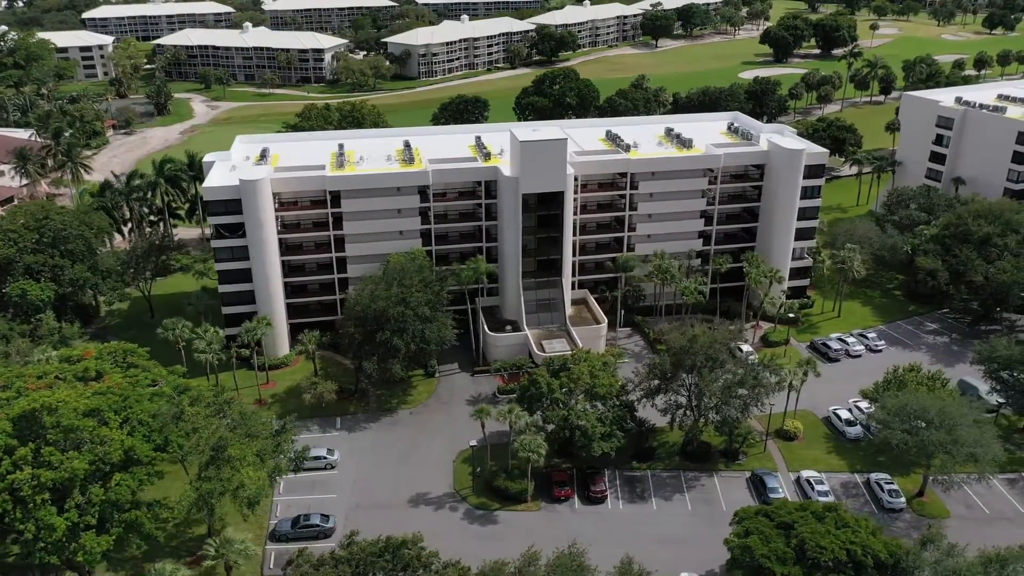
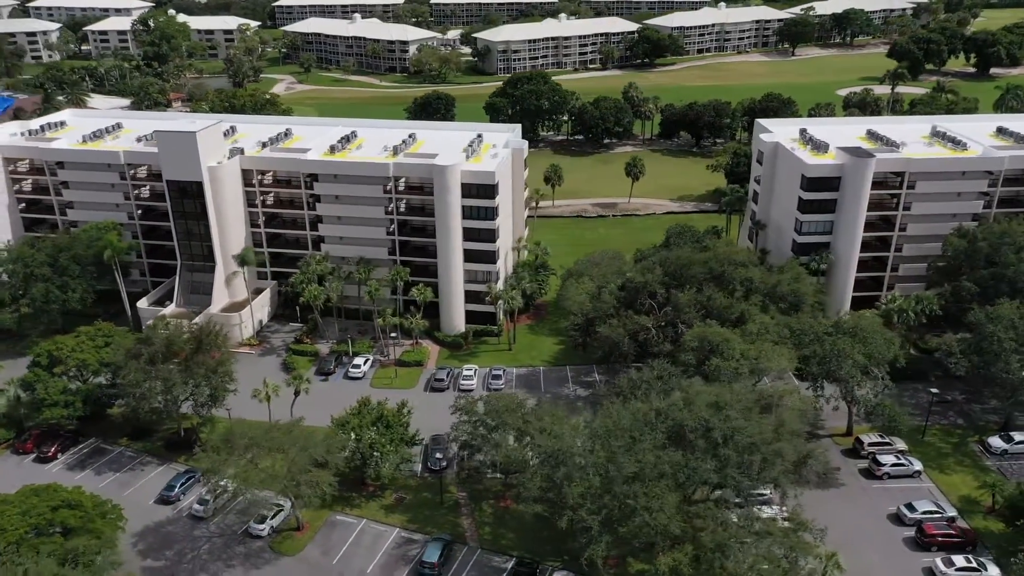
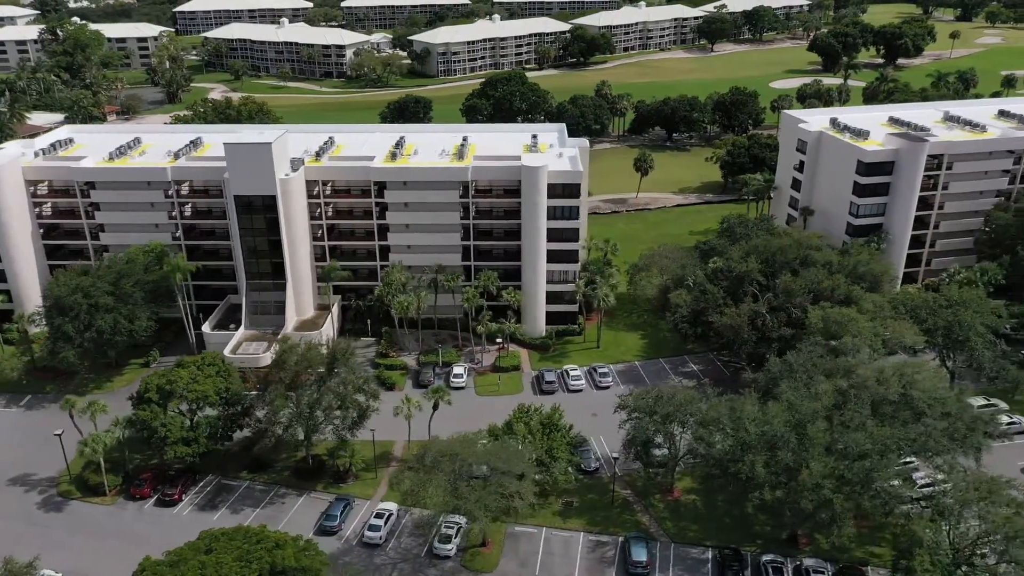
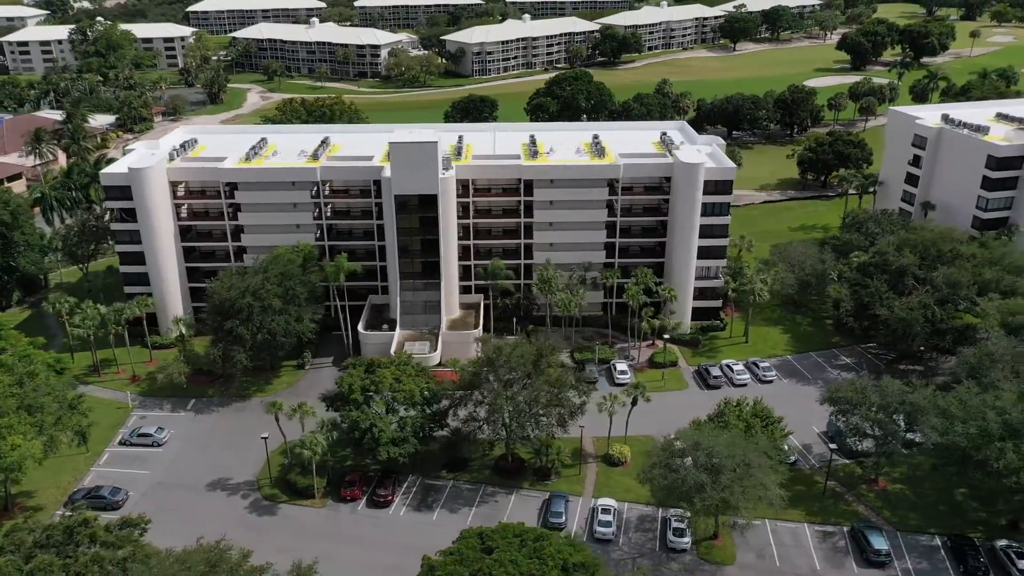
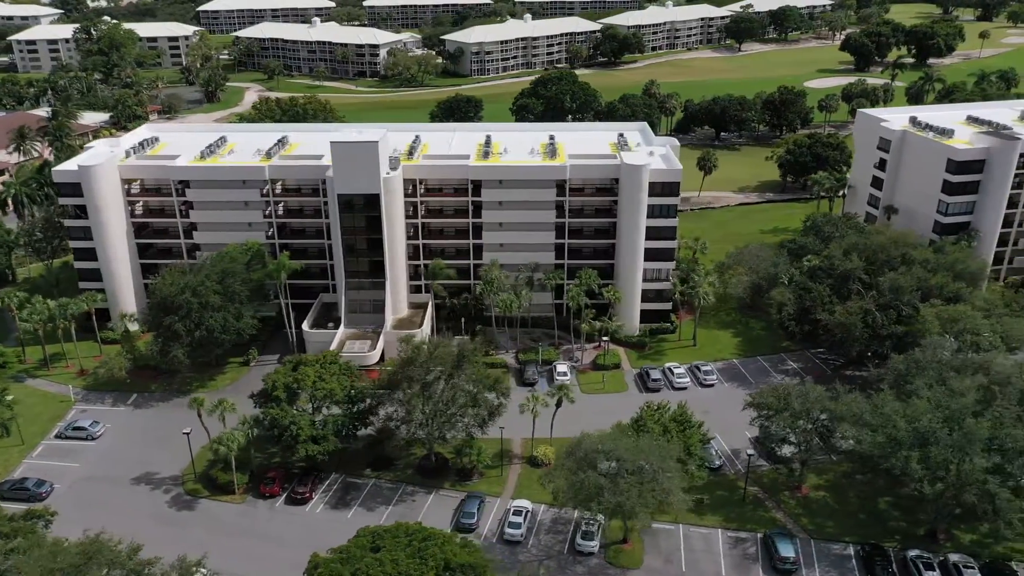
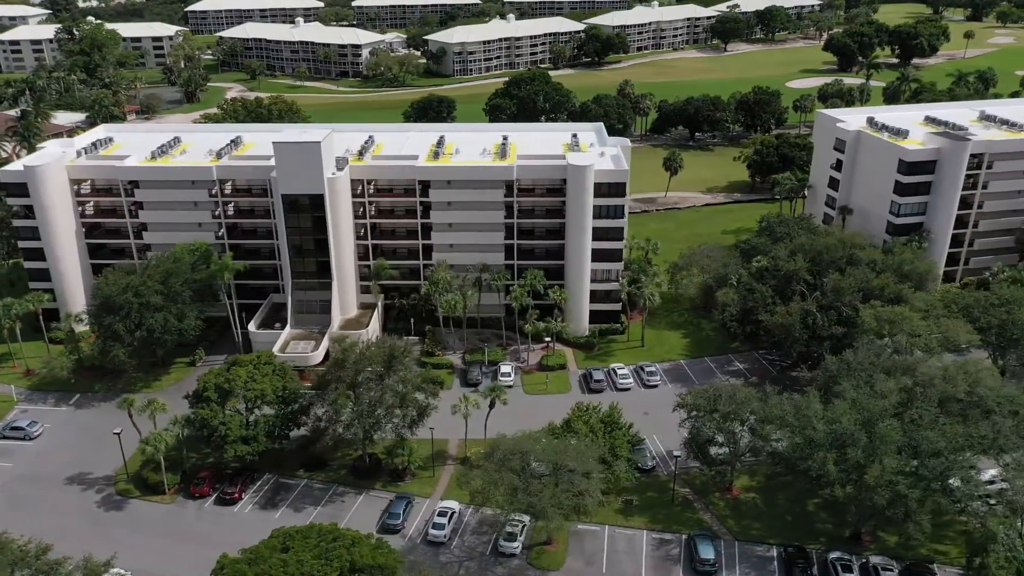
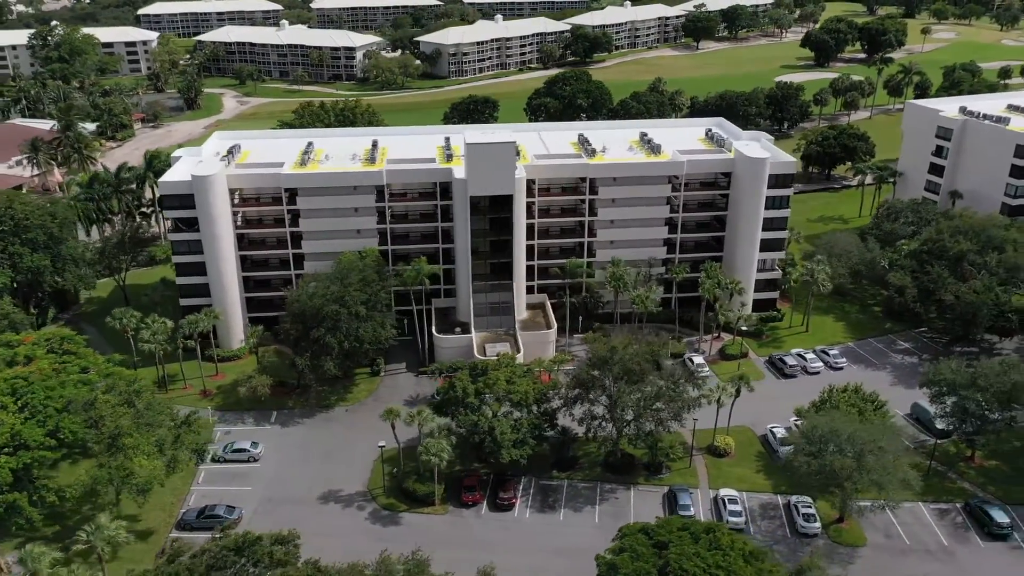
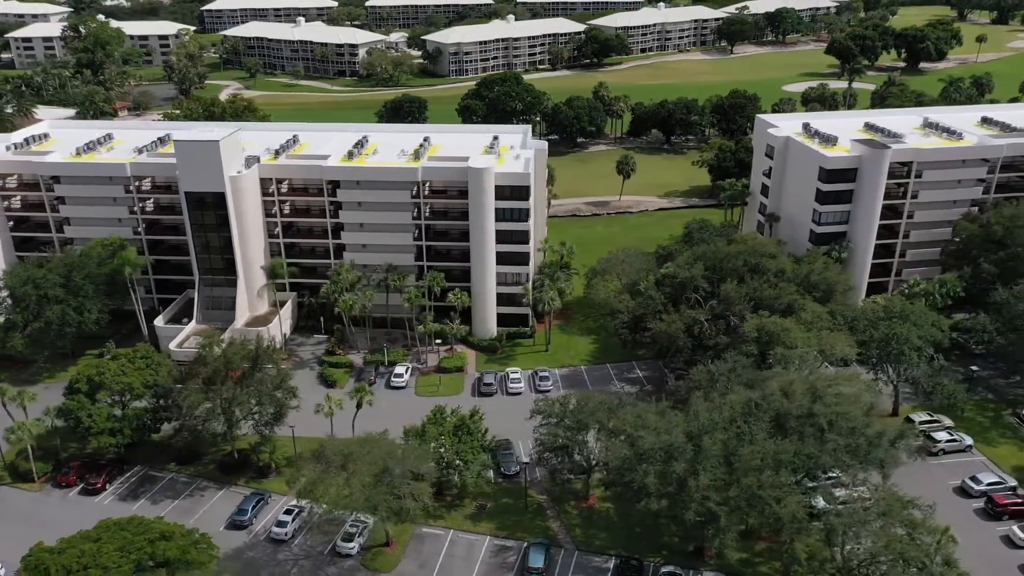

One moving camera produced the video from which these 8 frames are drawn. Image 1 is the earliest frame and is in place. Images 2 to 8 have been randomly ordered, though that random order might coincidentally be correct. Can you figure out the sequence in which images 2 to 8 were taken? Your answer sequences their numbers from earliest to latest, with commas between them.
7, 4, 5, 6, 3, 8, 2
